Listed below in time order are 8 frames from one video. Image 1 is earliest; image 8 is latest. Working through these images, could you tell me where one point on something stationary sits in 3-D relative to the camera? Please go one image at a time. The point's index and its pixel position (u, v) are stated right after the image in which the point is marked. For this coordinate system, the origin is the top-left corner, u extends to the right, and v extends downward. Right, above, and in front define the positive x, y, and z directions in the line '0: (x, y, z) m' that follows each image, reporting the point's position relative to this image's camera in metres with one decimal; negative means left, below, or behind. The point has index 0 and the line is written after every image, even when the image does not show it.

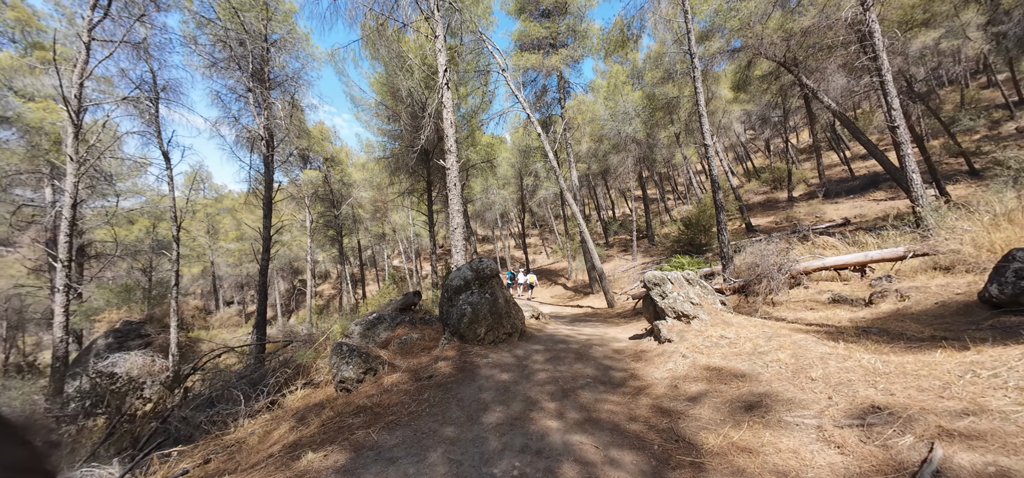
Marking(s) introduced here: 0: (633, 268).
0: (+5.3, -1.3, +15.7) m
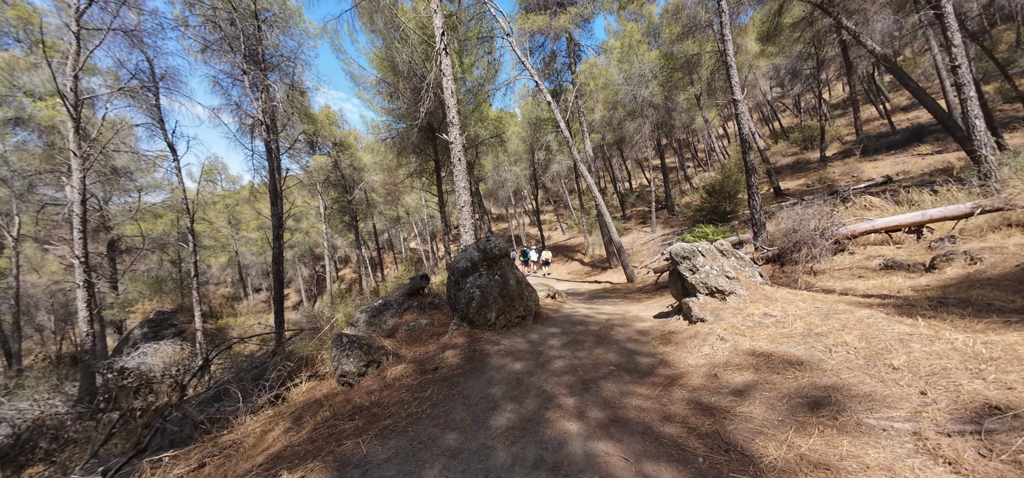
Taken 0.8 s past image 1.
0: (+6.0, 0.0, +15.1) m
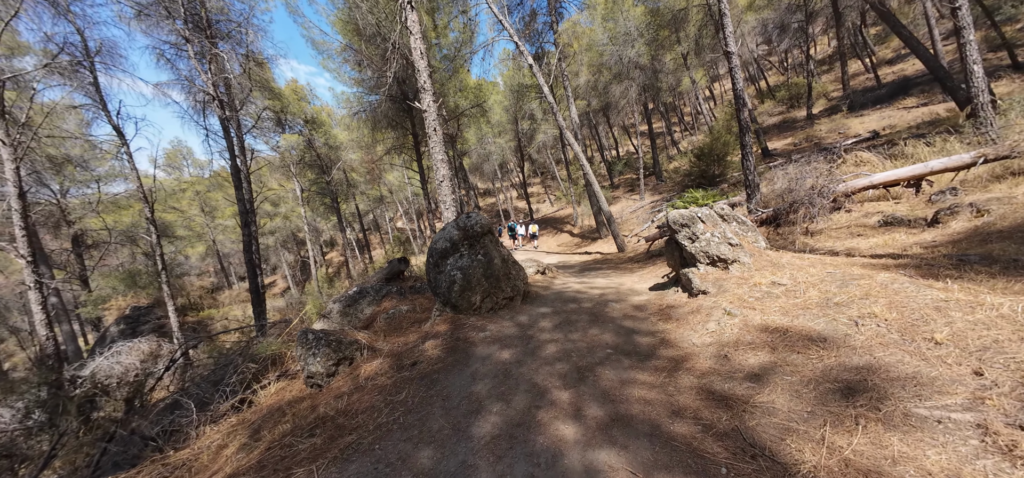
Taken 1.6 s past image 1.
0: (+5.5, +1.3, +14.8) m
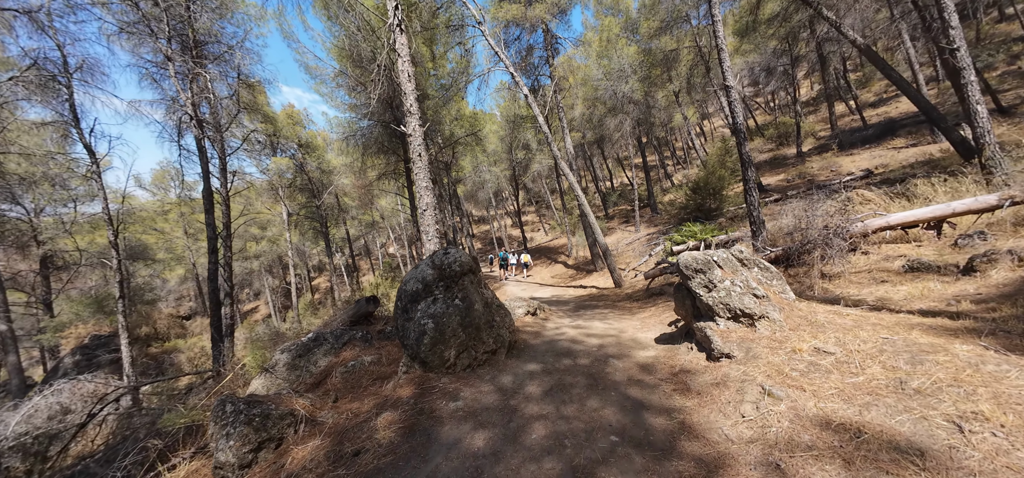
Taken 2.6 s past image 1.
0: (+5.2, 0.0, +14.4) m
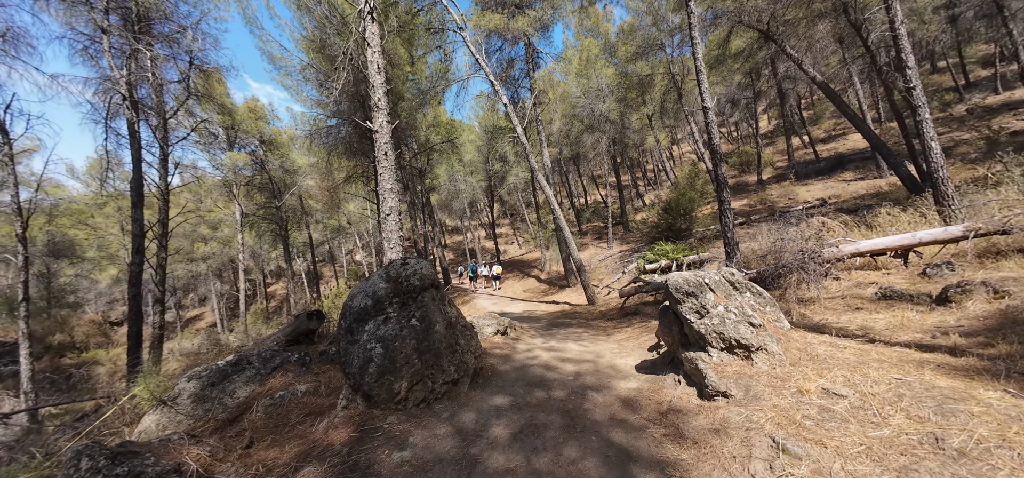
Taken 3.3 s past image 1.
0: (+4.0, -0.7, +14.3) m
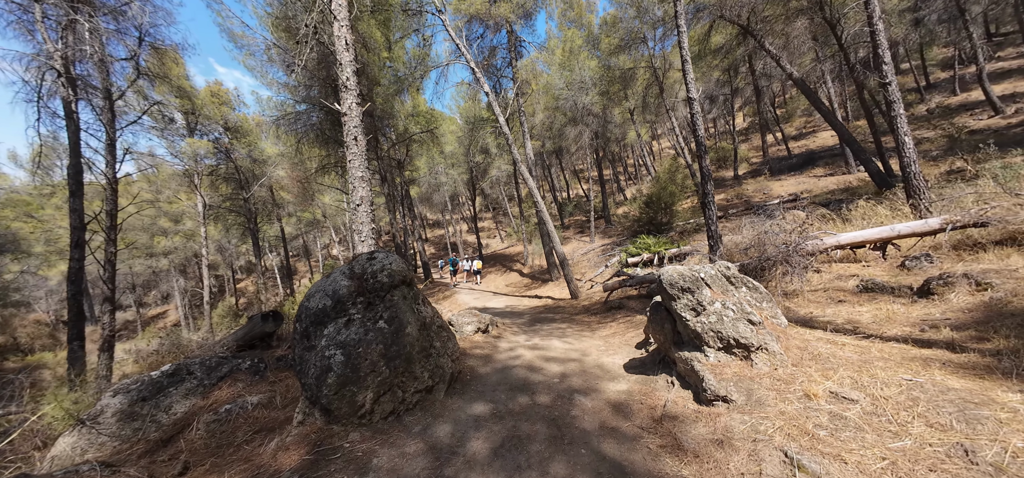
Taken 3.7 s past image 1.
0: (+3.3, -0.5, +14.3) m
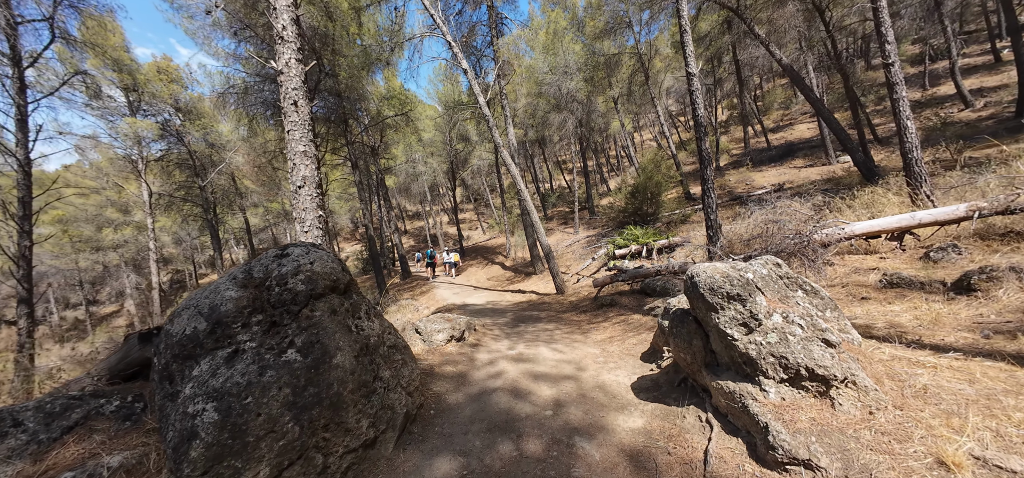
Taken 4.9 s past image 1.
0: (+2.6, -0.1, +13.7) m
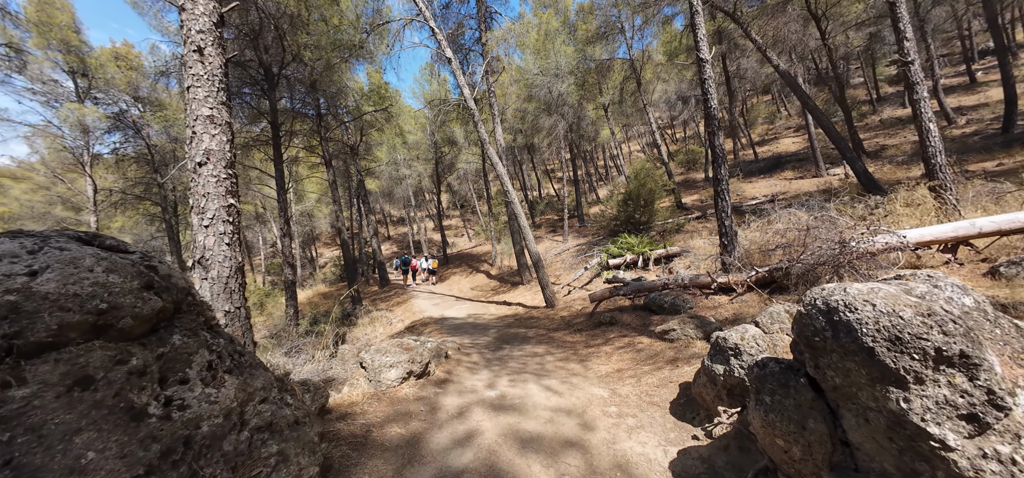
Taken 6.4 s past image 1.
0: (+2.1, -0.4, +12.8) m
